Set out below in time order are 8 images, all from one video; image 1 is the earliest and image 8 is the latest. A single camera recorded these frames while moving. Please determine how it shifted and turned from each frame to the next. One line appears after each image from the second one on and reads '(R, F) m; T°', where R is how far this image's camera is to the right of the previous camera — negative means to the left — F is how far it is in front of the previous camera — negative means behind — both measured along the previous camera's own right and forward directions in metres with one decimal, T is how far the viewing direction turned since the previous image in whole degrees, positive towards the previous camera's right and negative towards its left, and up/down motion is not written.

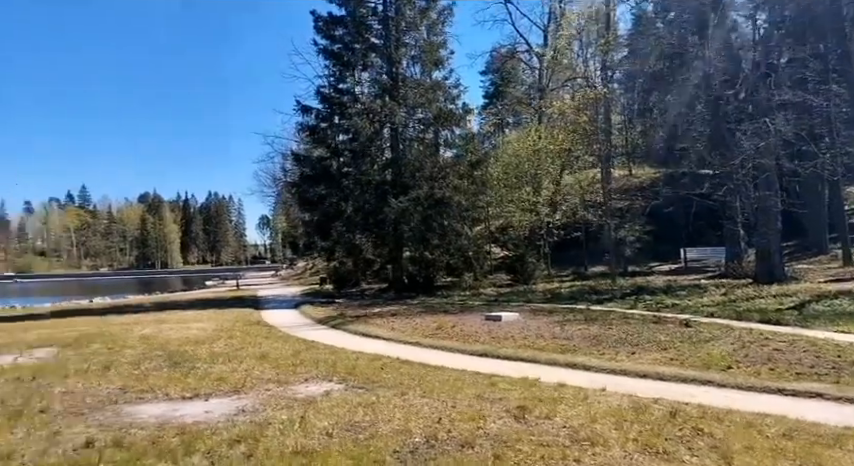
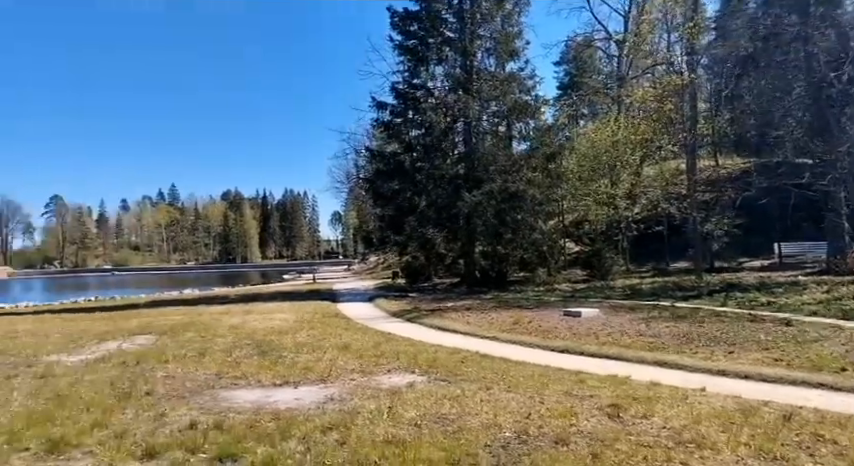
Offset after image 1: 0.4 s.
(-0.1, 0.0) m; -7°
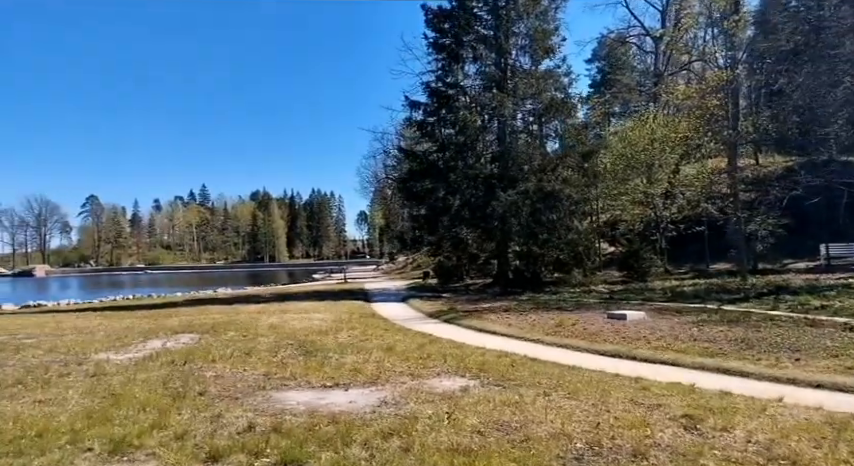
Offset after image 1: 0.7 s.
(-0.2, +0.1) m; -3°
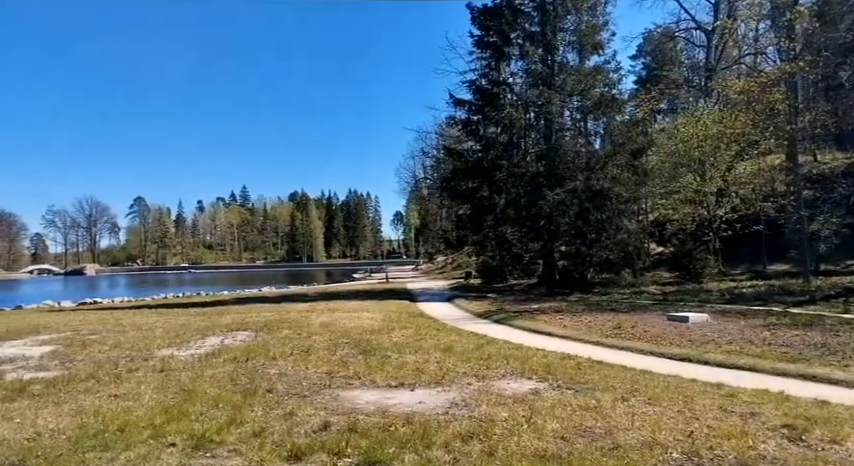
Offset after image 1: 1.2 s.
(-0.3, +0.1) m; -4°
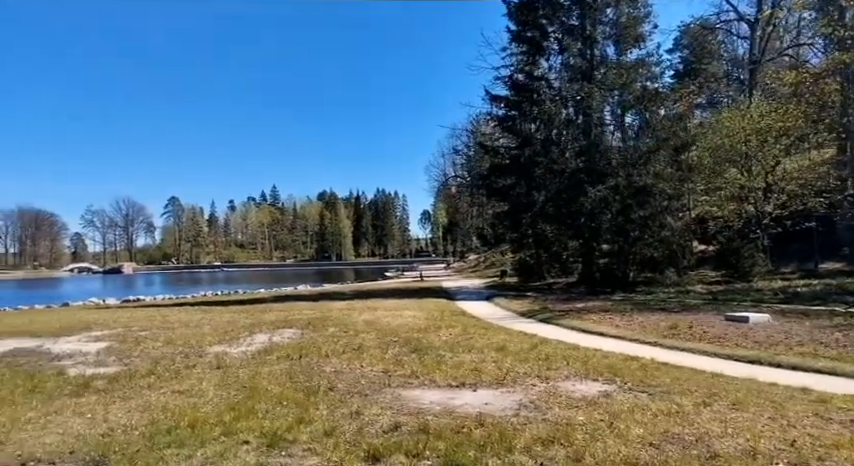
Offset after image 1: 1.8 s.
(-0.3, +0.1) m; -3°
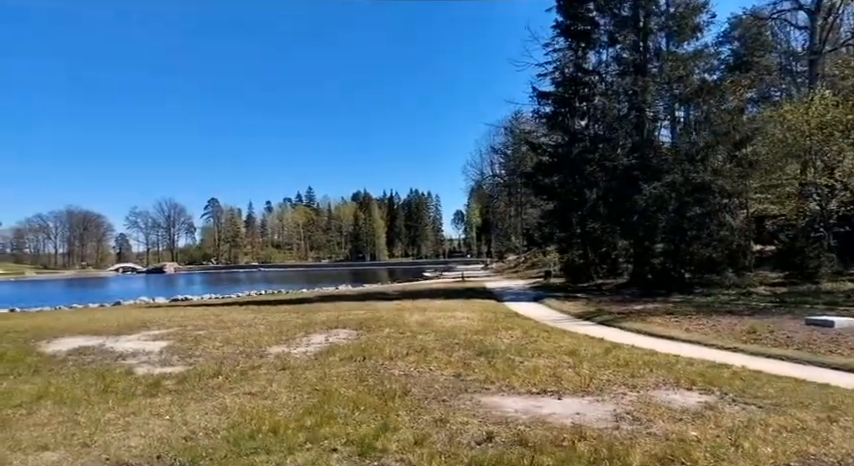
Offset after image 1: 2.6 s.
(-0.4, +0.2) m; -4°
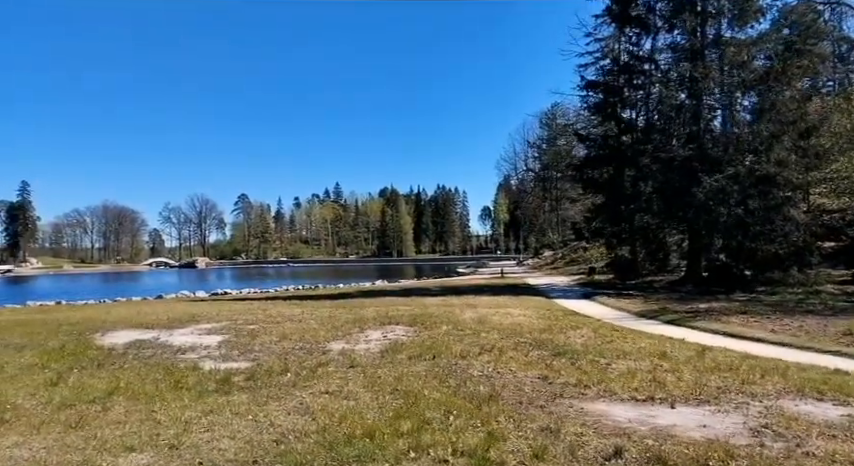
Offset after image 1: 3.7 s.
(-0.5, +0.3) m; -3°
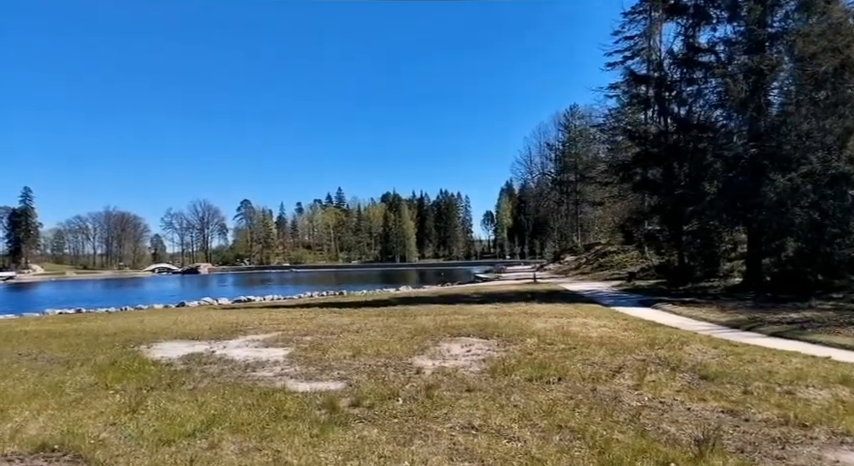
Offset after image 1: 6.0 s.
(-1.2, +0.8) m; -1°
